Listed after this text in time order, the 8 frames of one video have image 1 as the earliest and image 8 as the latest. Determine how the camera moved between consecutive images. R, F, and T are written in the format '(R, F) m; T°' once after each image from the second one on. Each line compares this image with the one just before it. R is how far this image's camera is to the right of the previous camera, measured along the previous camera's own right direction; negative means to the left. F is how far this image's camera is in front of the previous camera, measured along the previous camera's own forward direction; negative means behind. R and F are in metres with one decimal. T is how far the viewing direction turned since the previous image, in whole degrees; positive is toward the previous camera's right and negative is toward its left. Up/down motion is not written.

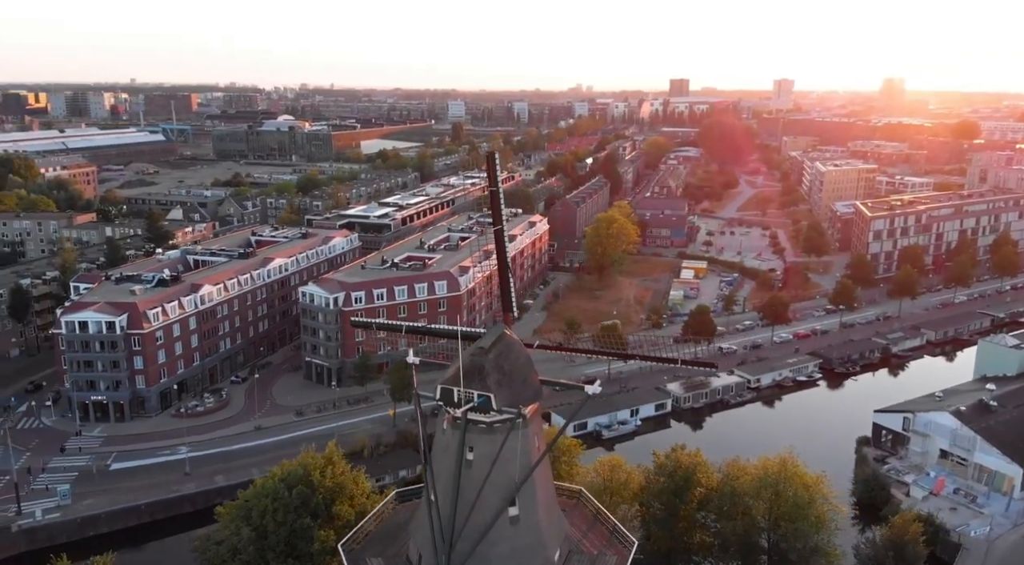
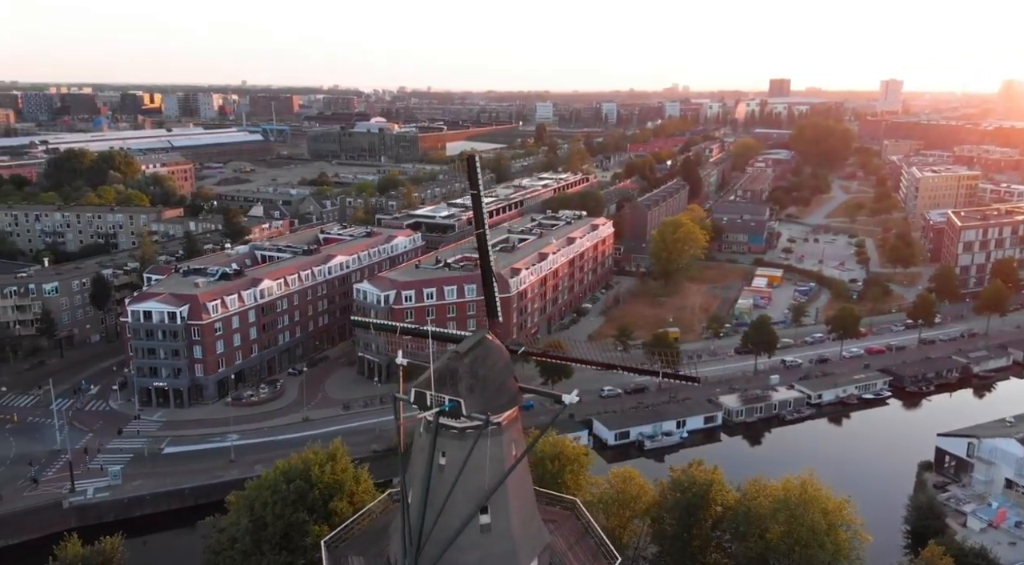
(+2.9, +0.4) m; -7°
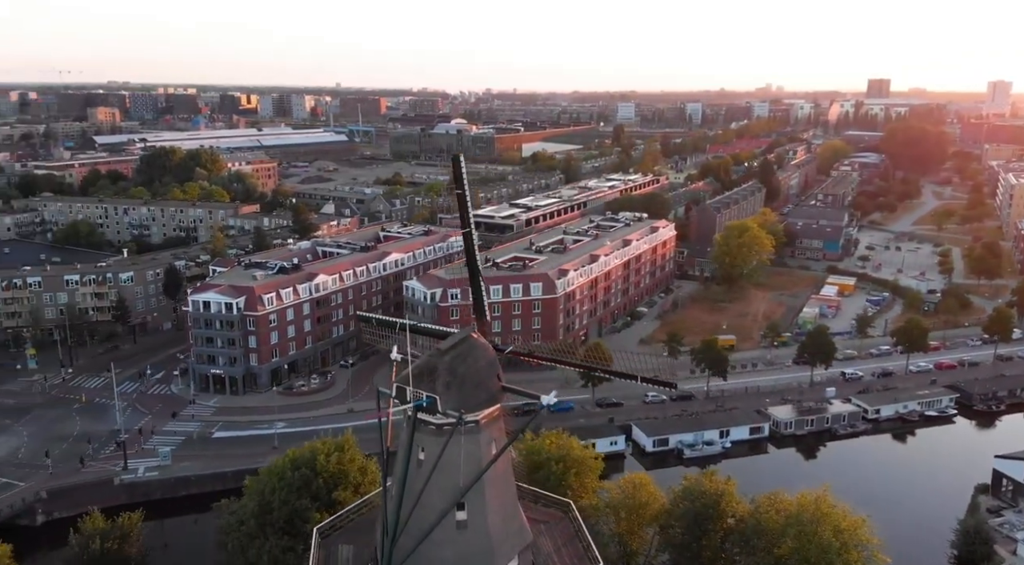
(+2.6, 0.0) m; -7°
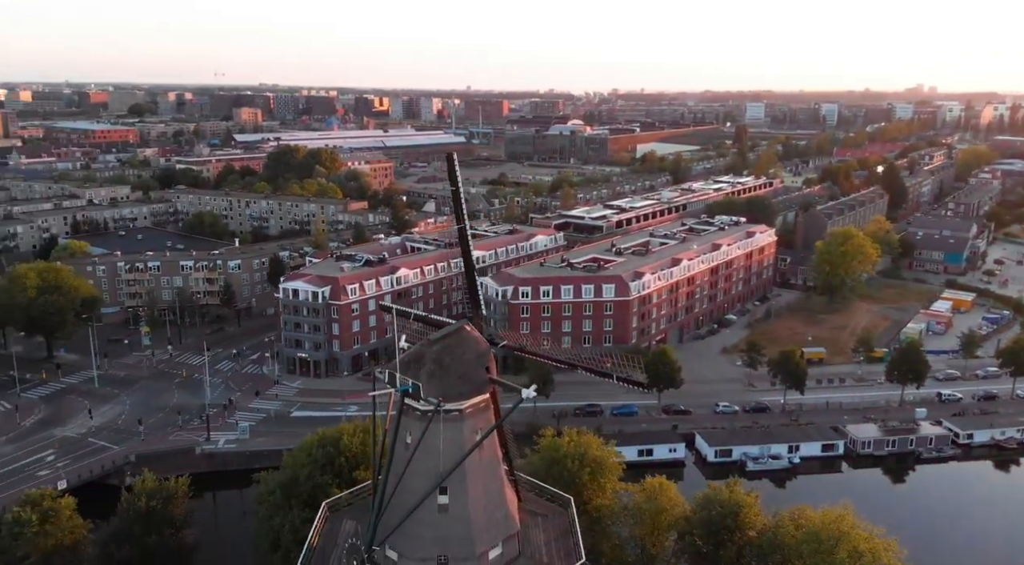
(+3.6, -0.2) m; -10°
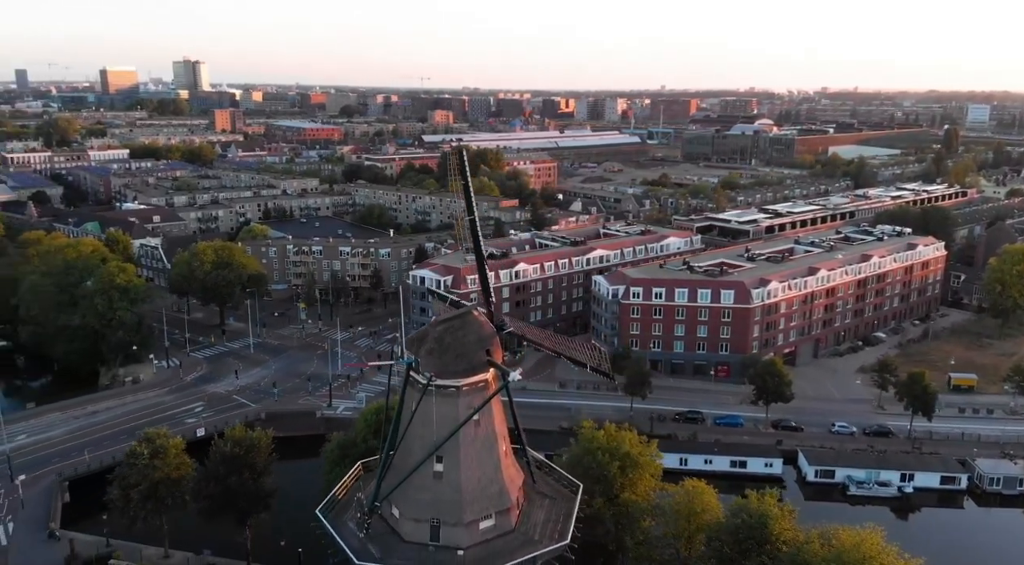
(+5.4, -0.5) m; -14°
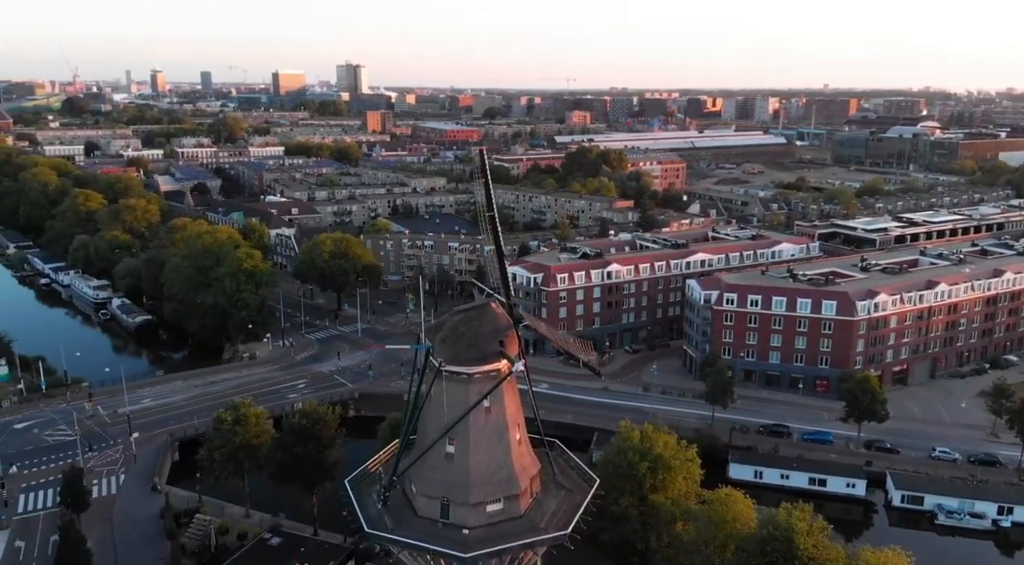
(+4.0, -0.4) m; -11°
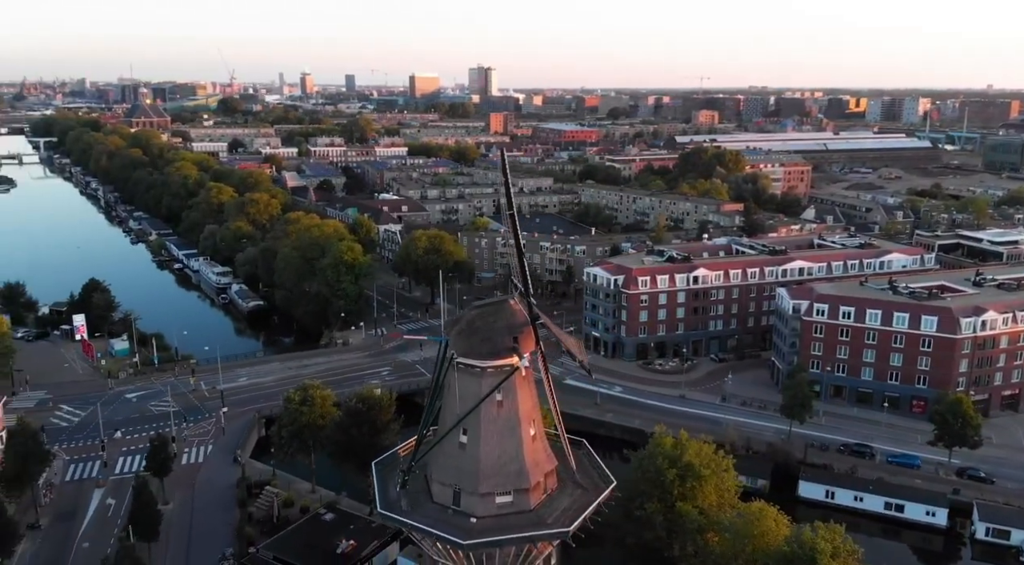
(+3.6, -0.1) m; -10°
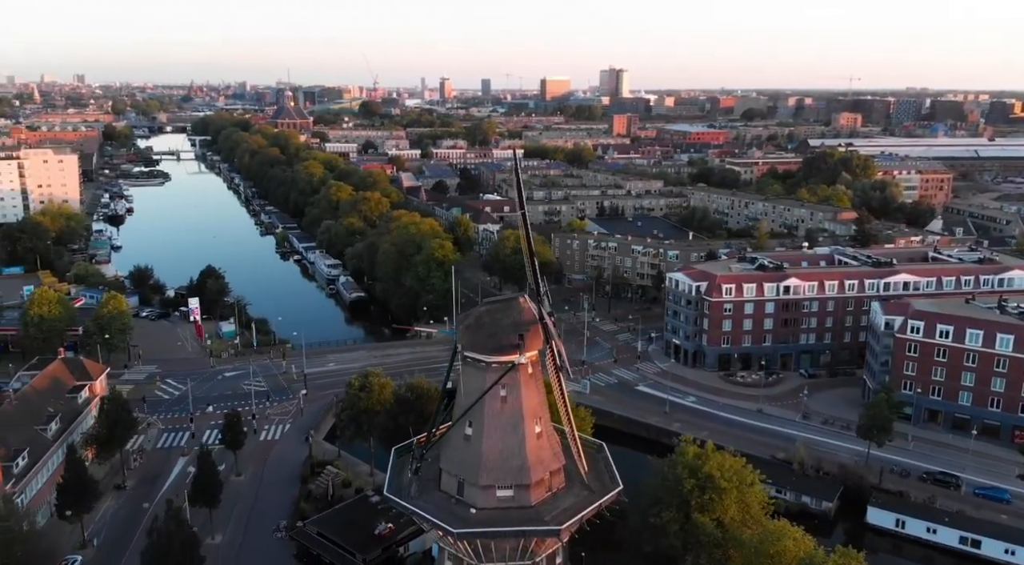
(+4.0, 0.0) m; -10°
